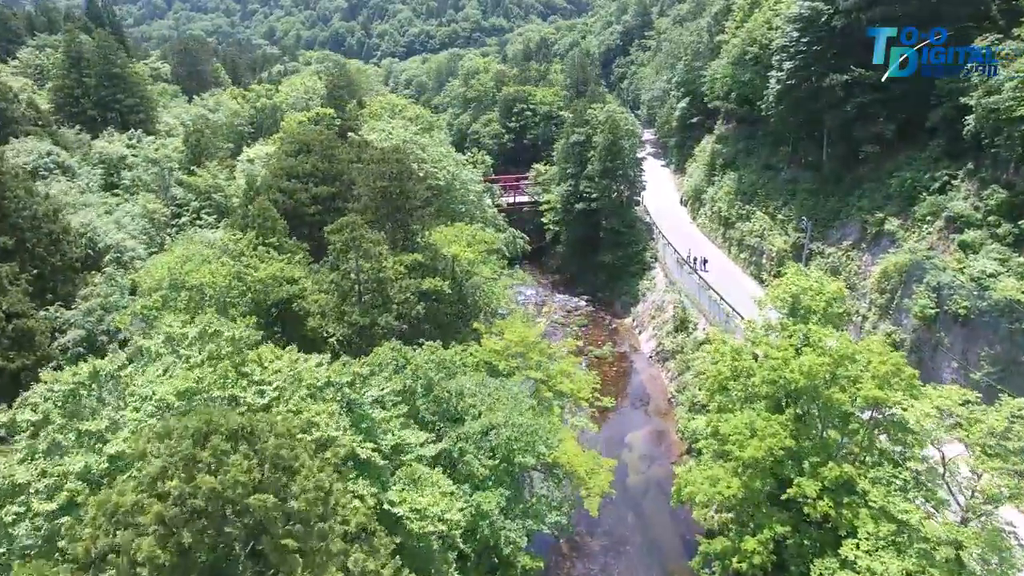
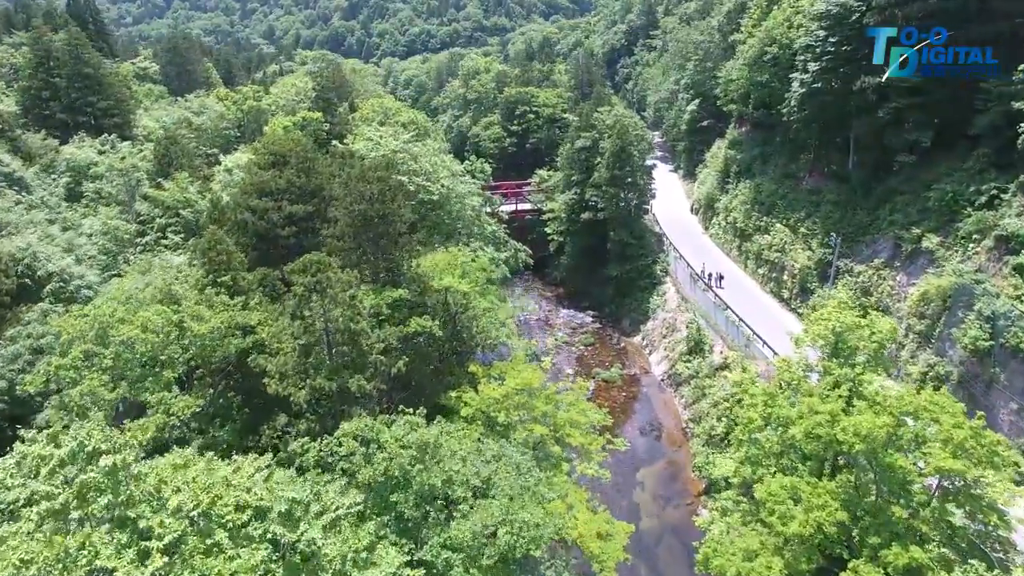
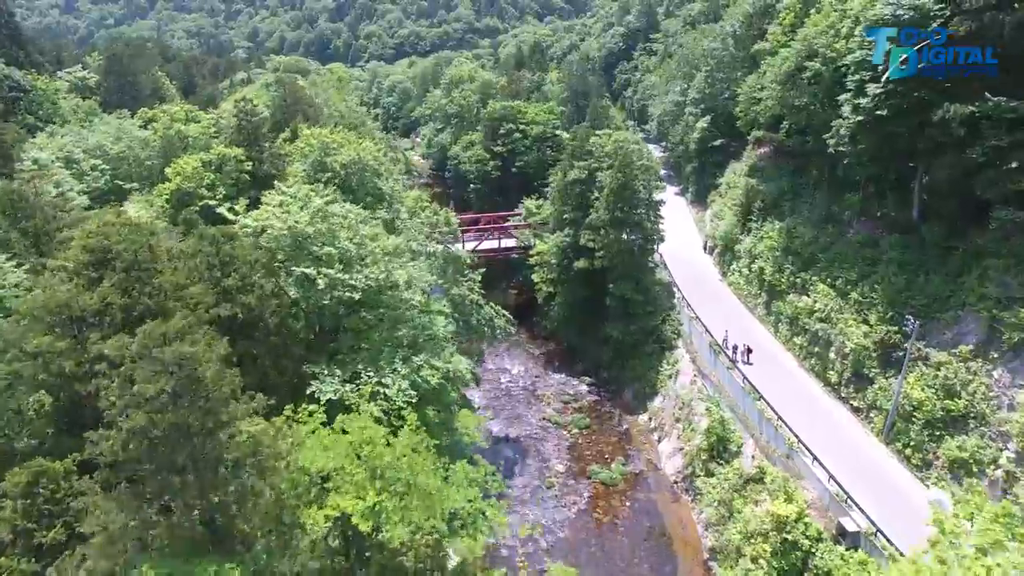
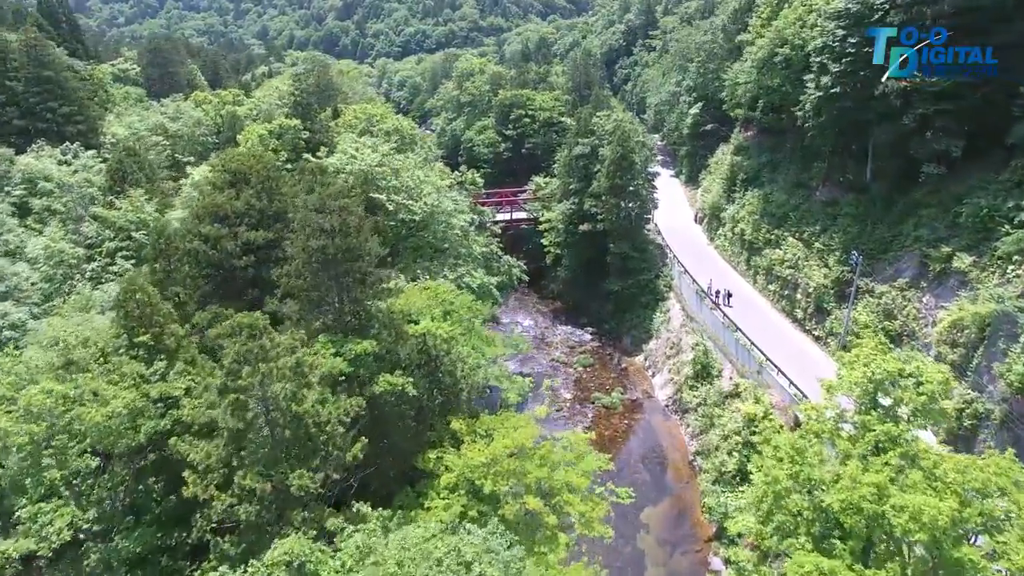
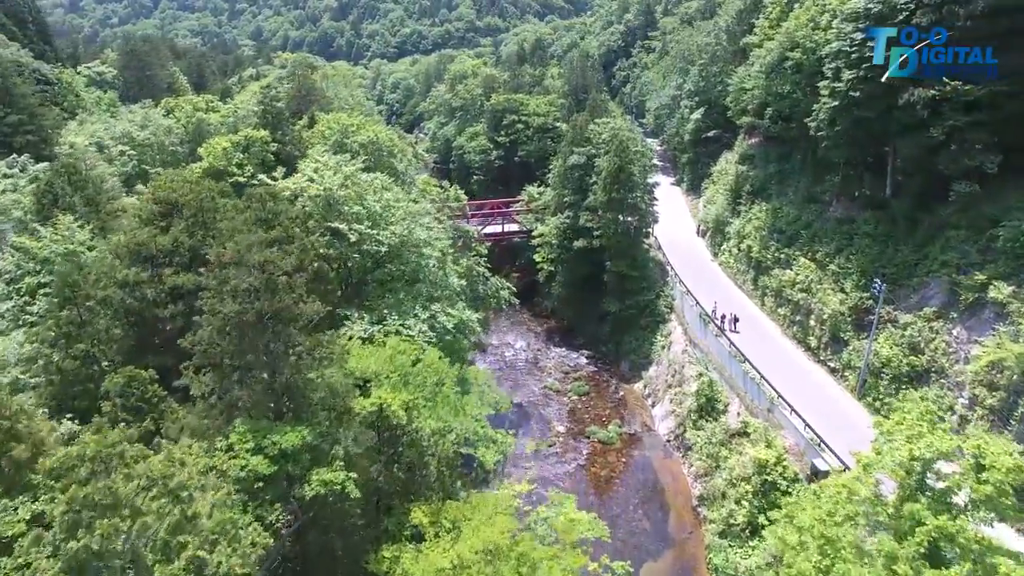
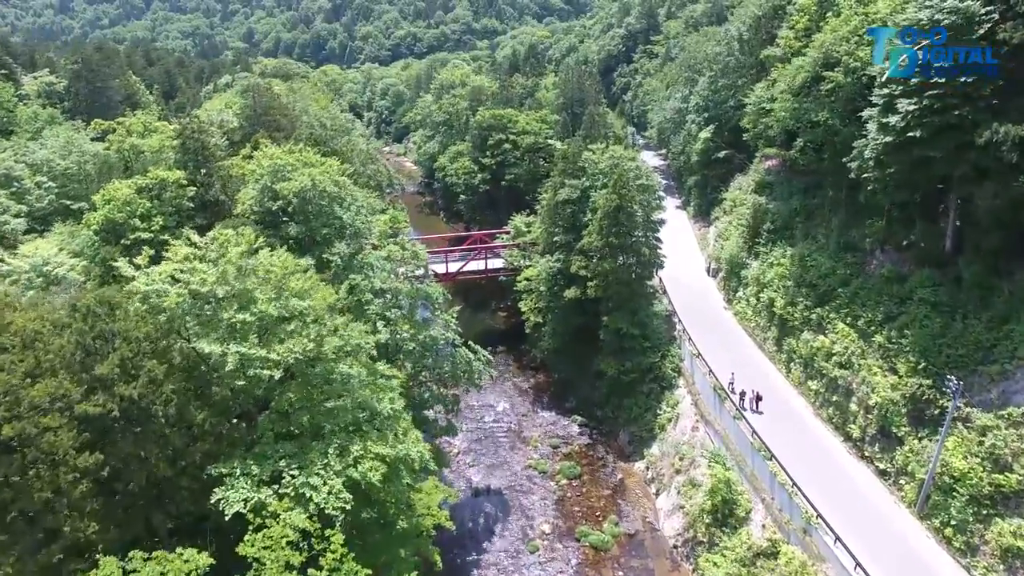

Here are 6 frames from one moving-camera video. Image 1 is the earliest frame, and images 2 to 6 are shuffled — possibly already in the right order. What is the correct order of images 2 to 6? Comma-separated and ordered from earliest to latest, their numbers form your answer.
2, 4, 5, 3, 6
